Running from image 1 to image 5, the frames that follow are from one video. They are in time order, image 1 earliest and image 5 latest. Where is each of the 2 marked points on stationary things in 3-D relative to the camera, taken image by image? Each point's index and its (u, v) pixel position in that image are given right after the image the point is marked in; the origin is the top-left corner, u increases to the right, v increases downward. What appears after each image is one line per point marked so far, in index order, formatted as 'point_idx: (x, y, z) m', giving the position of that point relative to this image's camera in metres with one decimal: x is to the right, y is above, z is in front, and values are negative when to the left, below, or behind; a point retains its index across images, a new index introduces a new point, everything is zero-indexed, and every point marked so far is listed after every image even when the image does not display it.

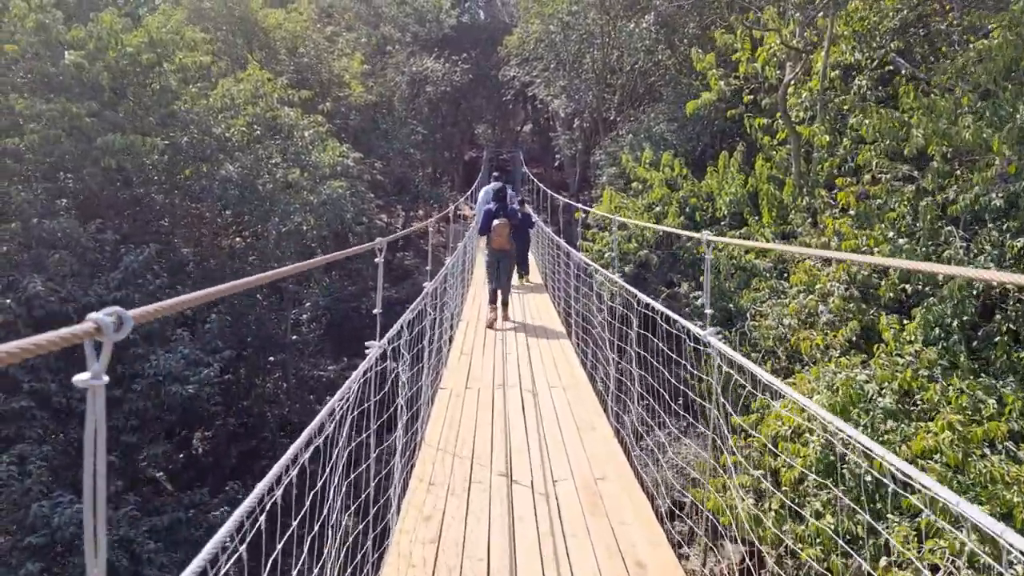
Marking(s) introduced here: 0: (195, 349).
0: (-2.6, -0.5, +5.5) m
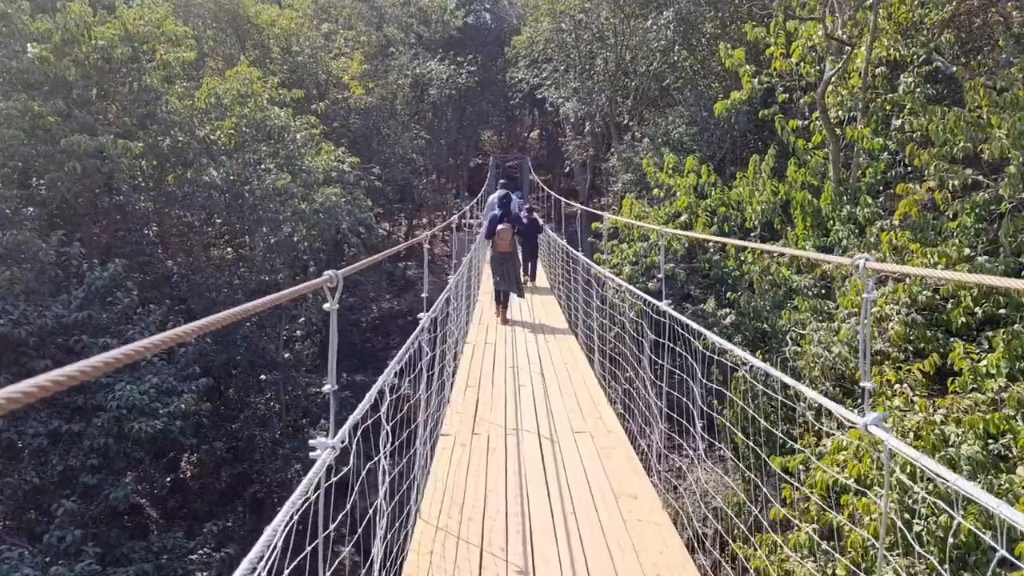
0: (-2.5, -0.6, +4.9) m
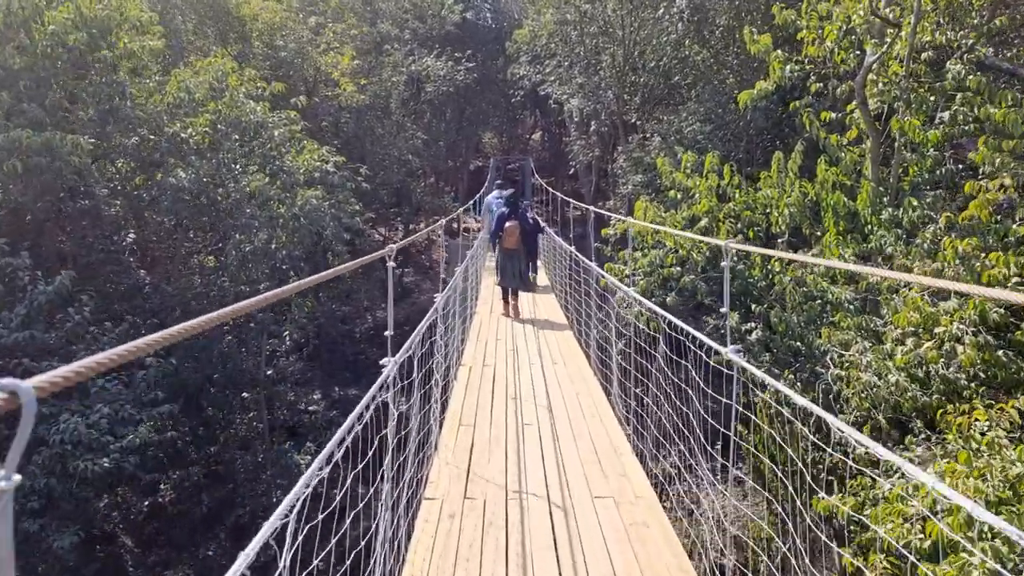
0: (-2.5, -0.7, +4.3) m
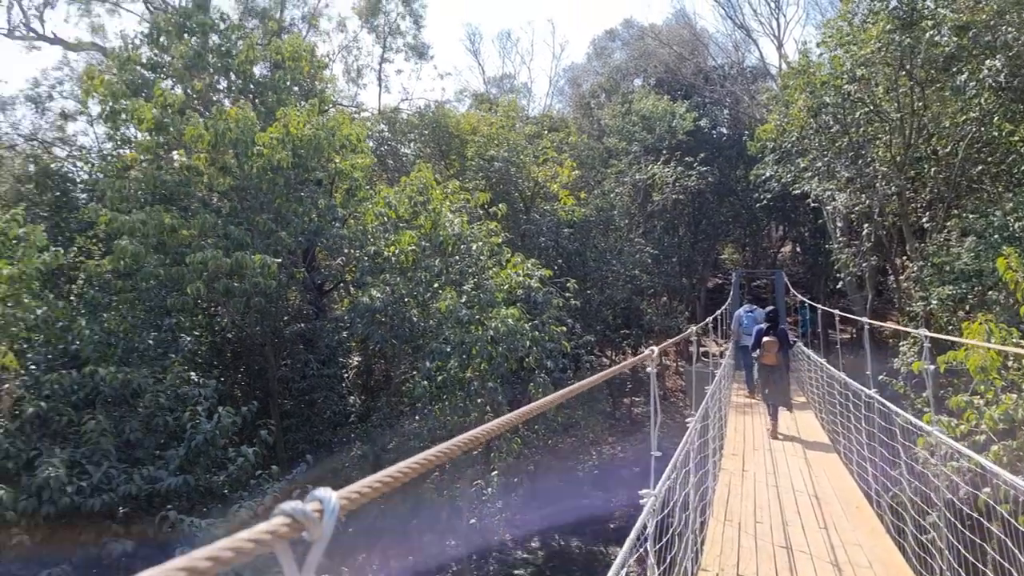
0: (-1.3, -1.5, +3.5) m
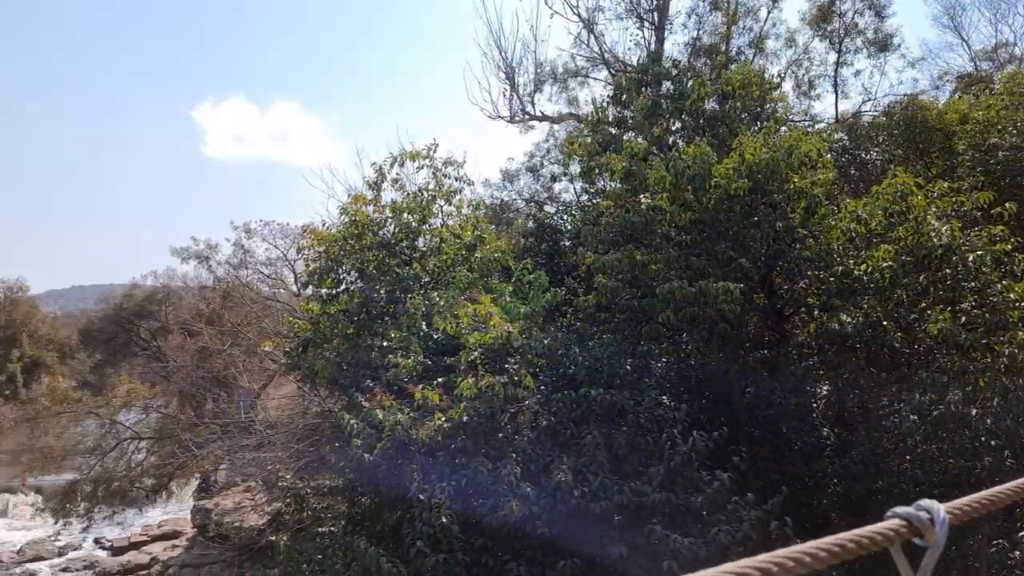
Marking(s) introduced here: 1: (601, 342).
0: (+1.2, -1.6, +3.5) m
1: (+0.7, -0.5, +5.7) m
